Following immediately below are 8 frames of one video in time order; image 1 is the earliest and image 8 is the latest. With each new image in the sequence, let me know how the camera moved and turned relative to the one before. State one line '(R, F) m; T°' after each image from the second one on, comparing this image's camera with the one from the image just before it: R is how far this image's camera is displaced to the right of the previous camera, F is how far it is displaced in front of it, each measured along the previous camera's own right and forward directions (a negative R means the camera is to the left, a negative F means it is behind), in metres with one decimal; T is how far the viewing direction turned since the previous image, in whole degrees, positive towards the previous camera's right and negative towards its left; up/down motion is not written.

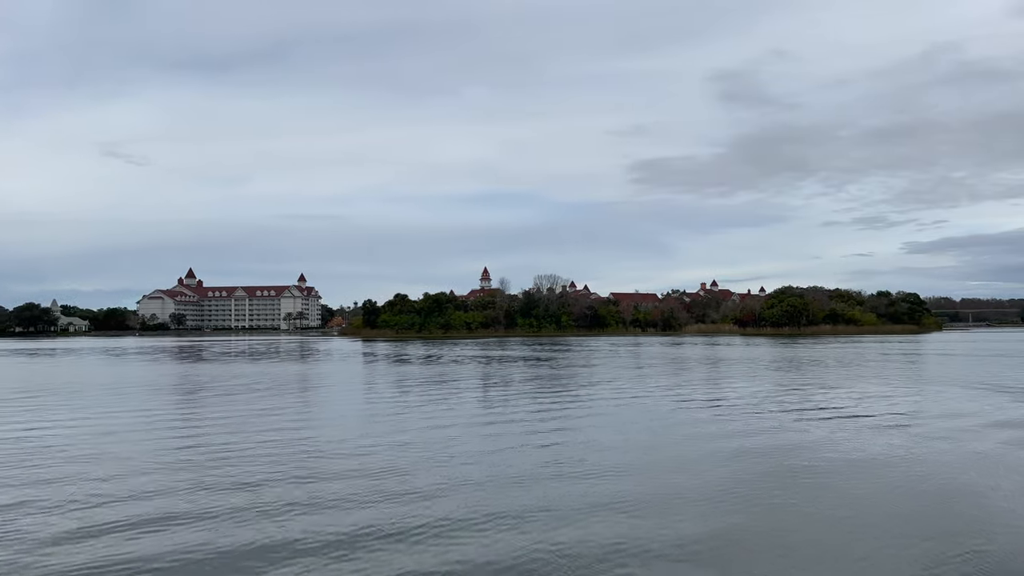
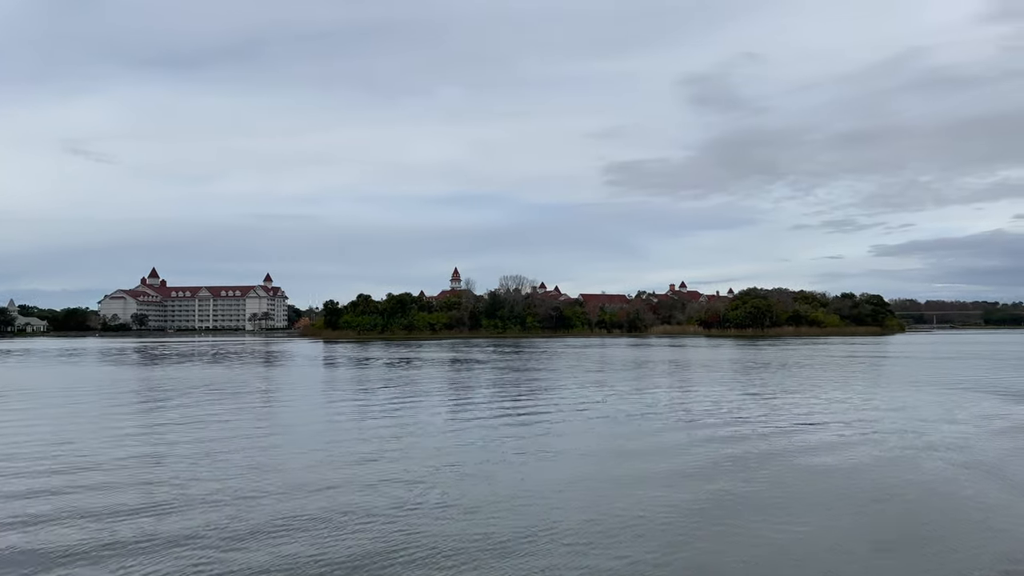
(+0.8, +0.5) m; +2°
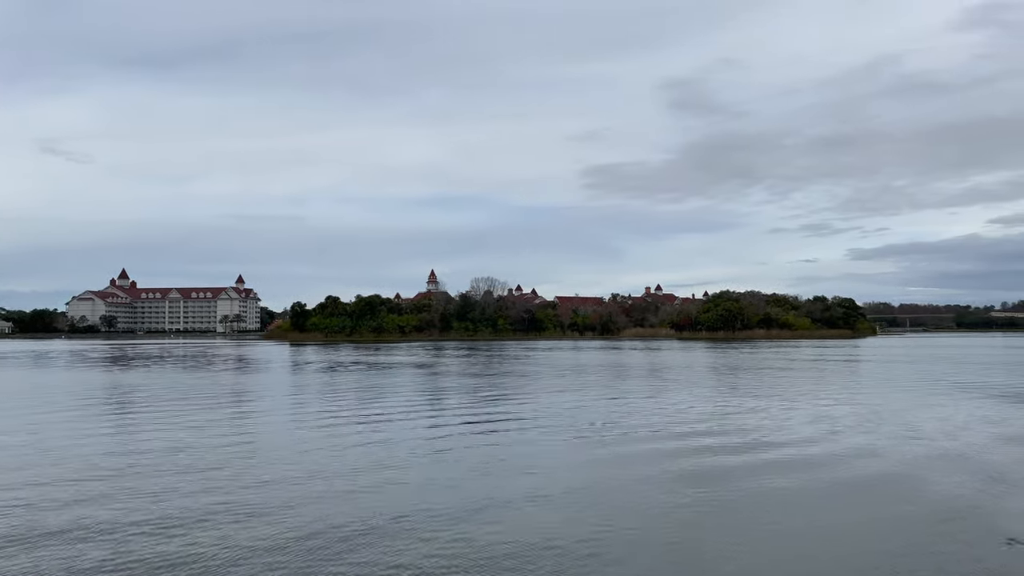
(+0.8, +0.6) m; +1°
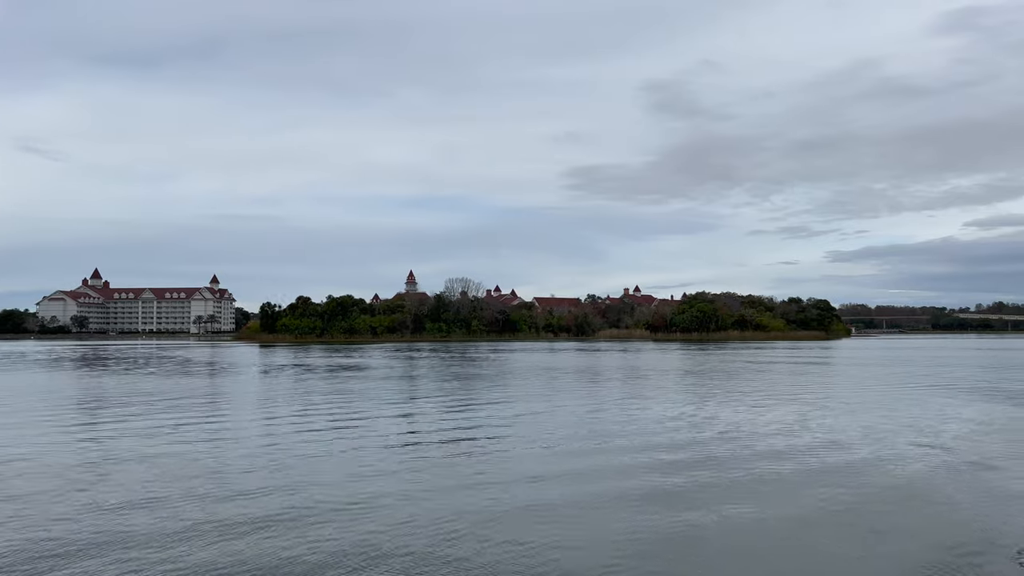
(+0.7, +0.5) m; +1°
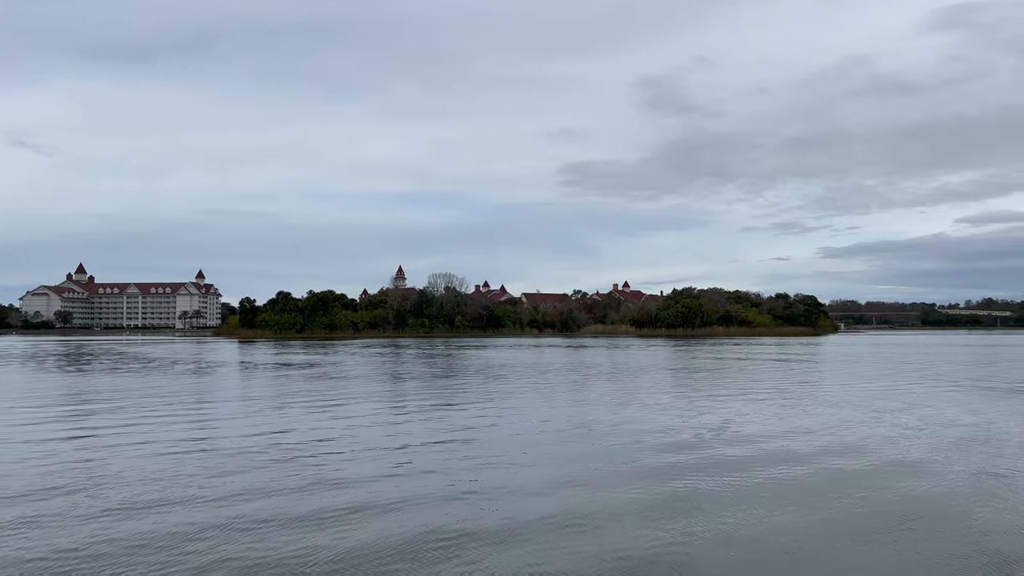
(+0.8, +0.7) m; 0°
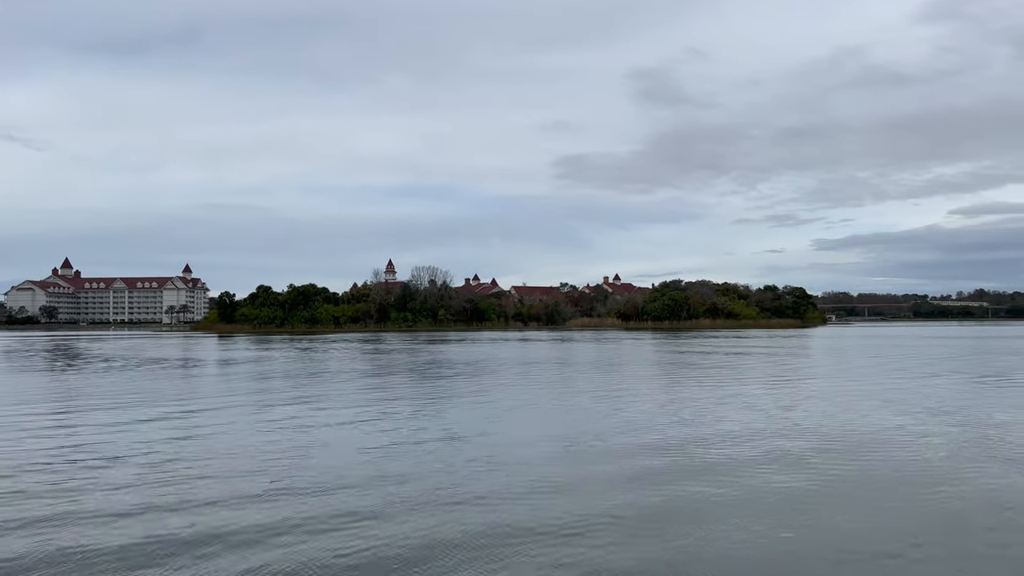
(+0.9, +0.7) m; 0°
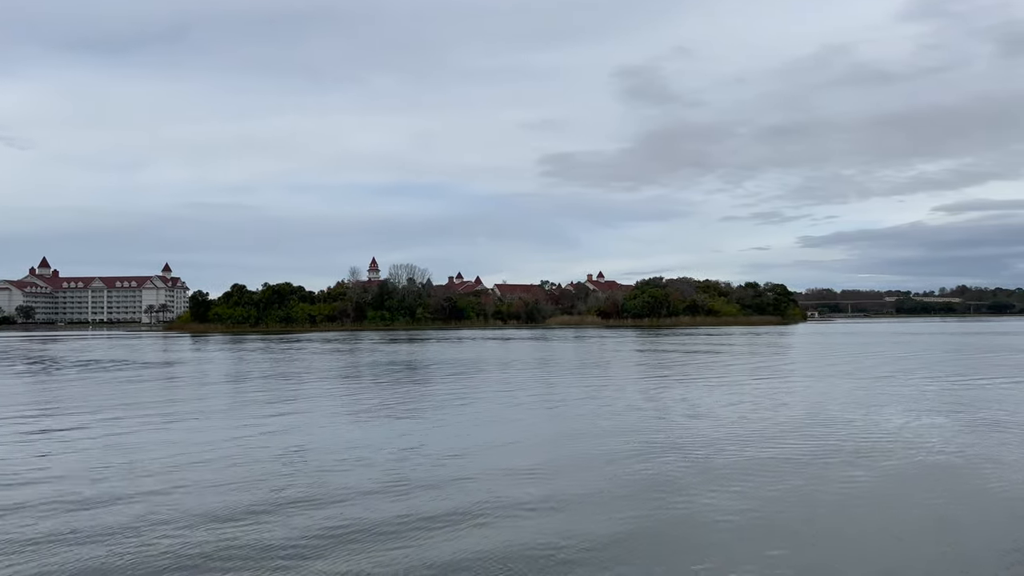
(+0.8, +0.5) m; +1°
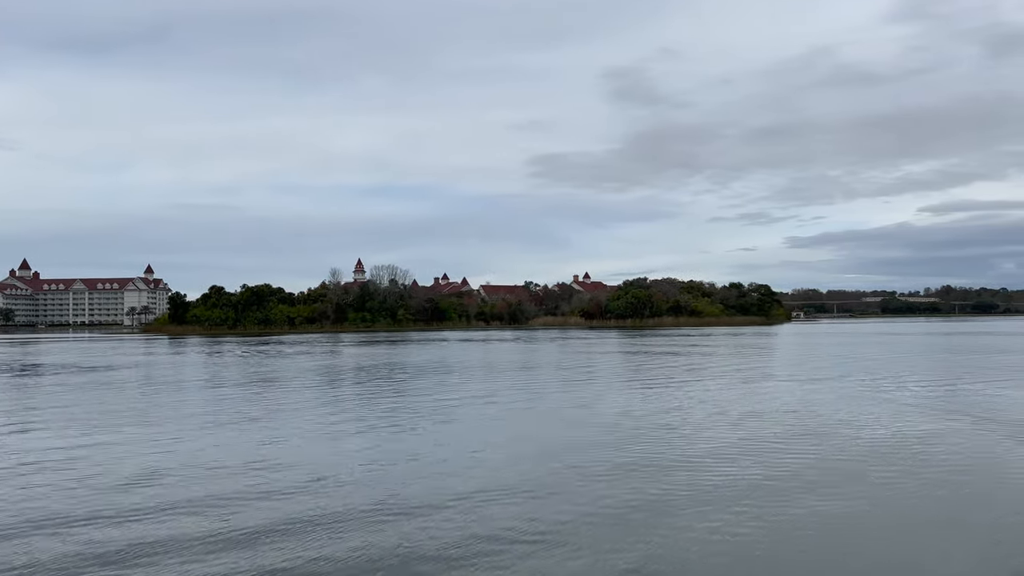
(+0.6, +0.4) m; +1°
